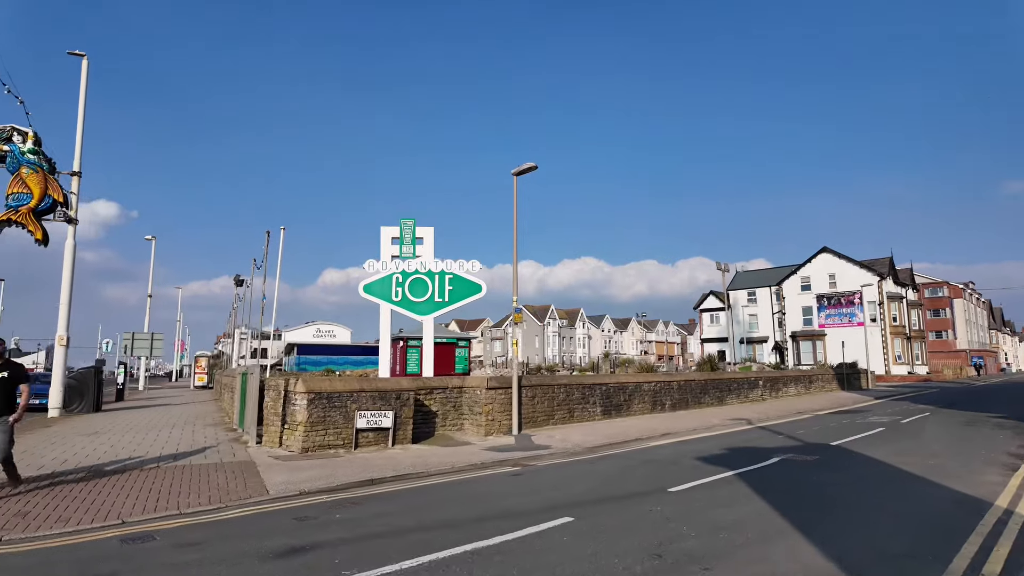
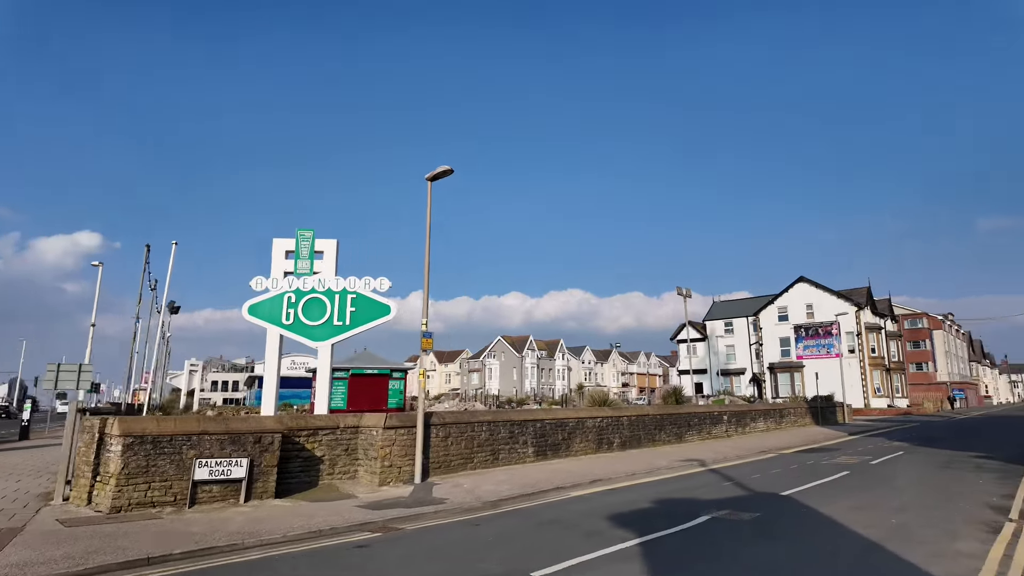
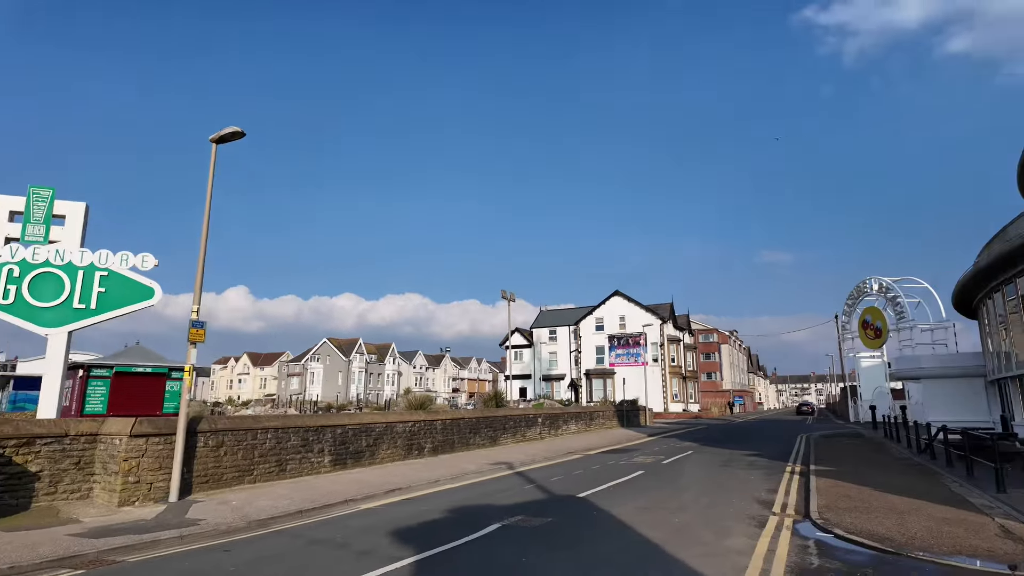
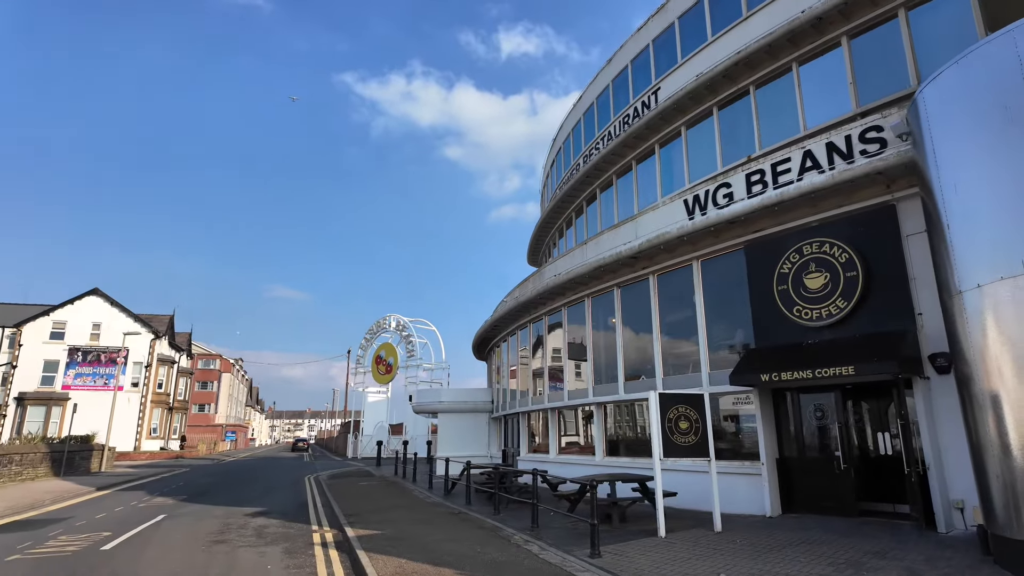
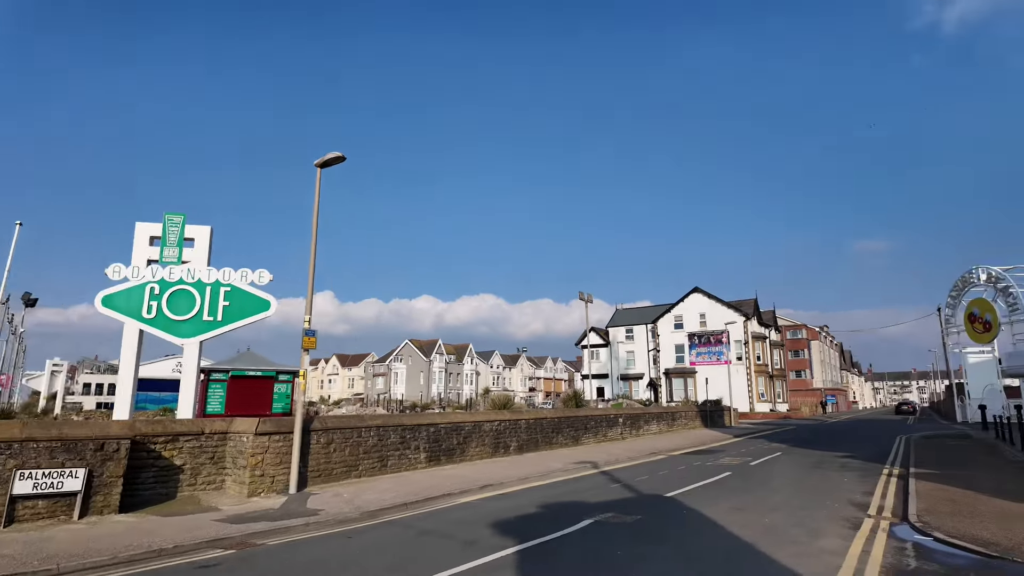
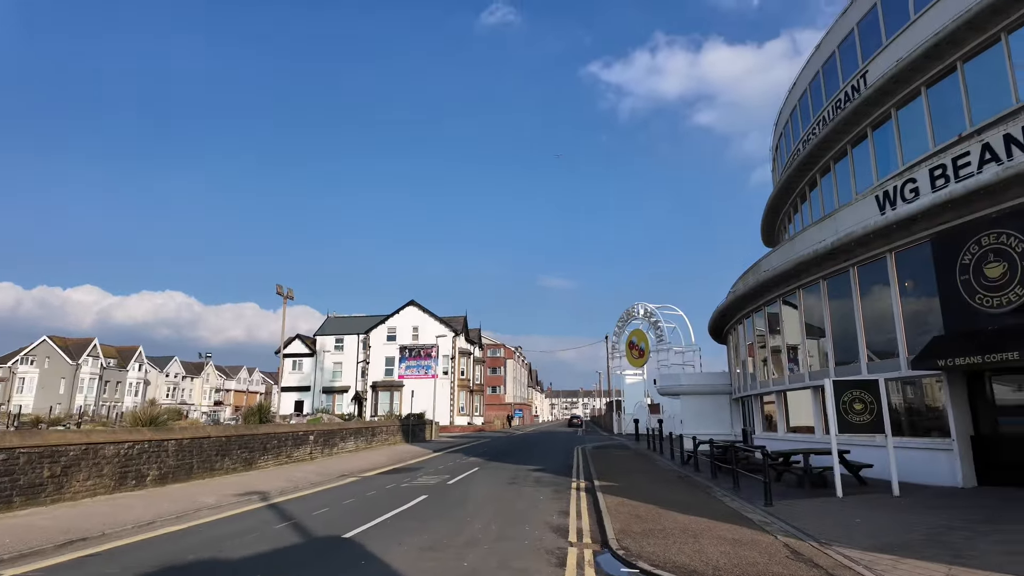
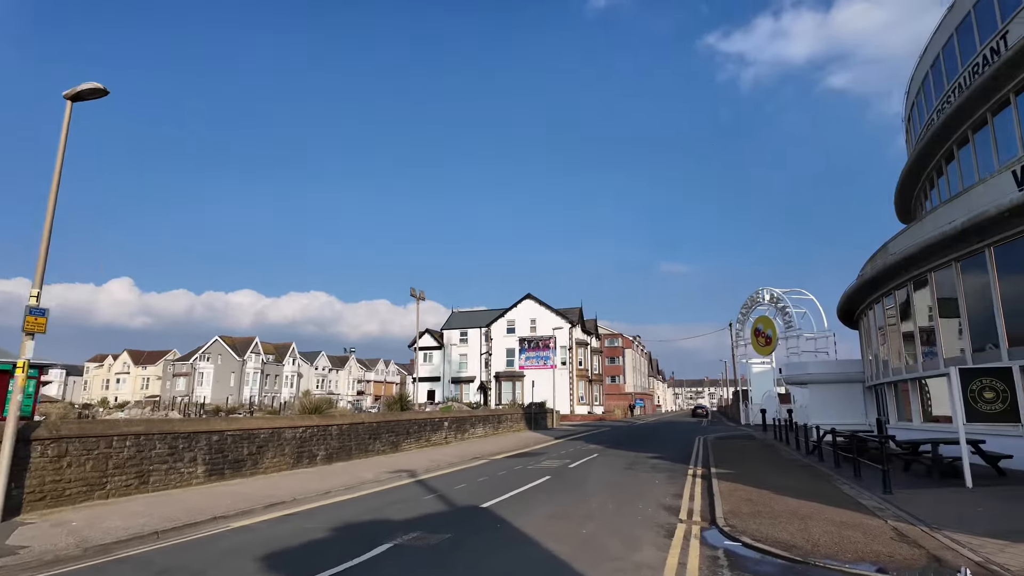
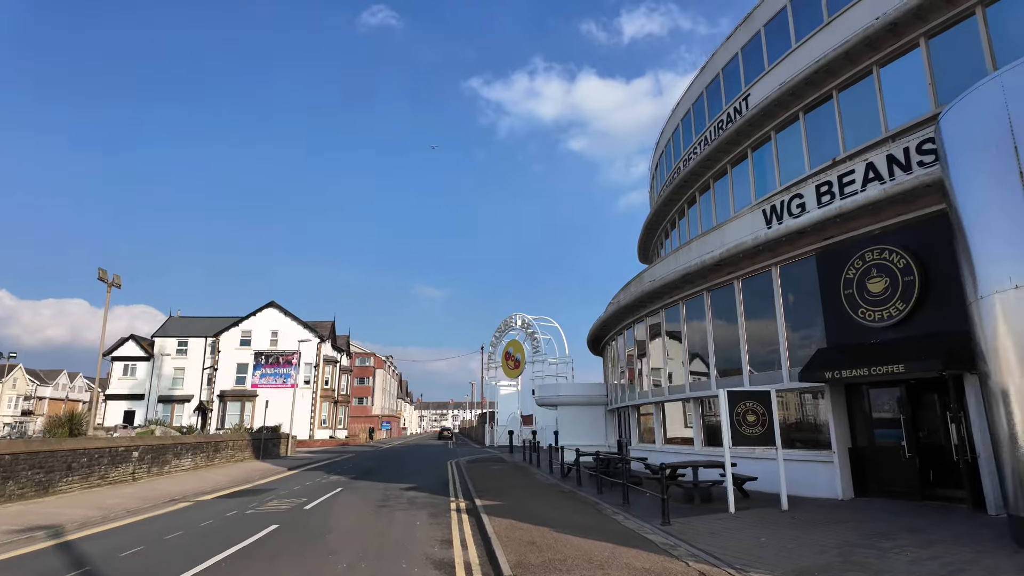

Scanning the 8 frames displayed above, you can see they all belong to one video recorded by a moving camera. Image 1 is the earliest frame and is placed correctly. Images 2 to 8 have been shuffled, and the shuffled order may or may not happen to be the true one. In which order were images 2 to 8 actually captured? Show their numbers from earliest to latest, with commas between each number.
2, 5, 3, 7, 6, 8, 4
